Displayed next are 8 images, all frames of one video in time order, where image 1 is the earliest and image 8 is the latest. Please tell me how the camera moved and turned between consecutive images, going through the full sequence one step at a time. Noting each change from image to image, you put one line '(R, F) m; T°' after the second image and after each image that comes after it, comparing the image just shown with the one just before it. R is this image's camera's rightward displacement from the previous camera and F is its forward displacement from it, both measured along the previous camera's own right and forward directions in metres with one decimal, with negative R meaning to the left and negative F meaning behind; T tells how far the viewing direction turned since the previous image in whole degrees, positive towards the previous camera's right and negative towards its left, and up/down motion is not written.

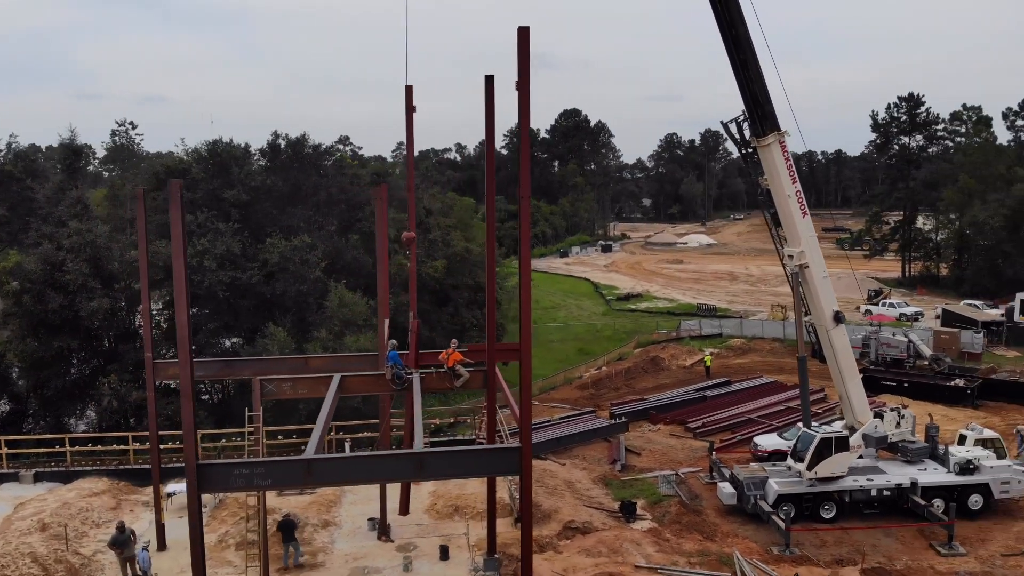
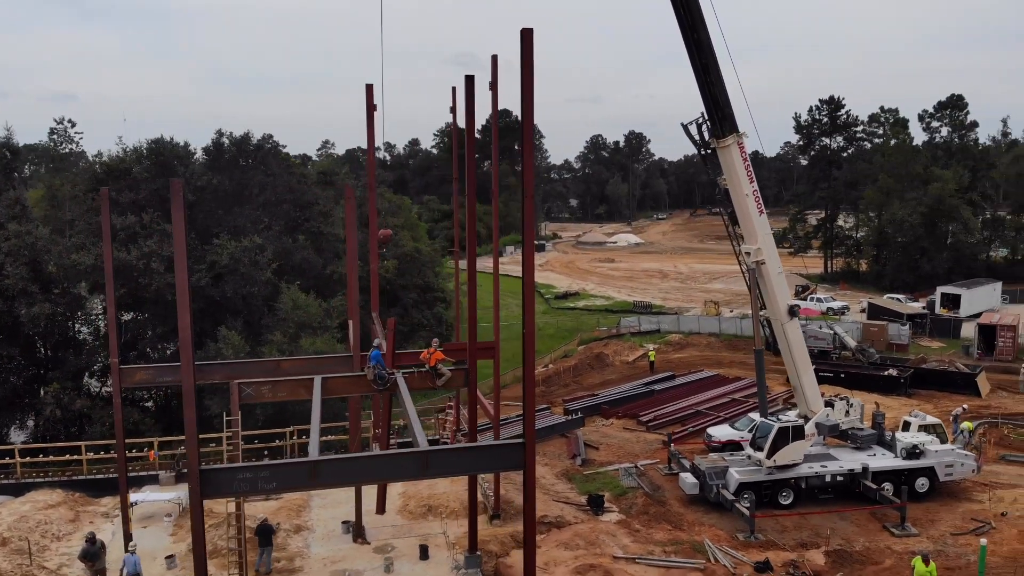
(-1.0, -0.1) m; +5°
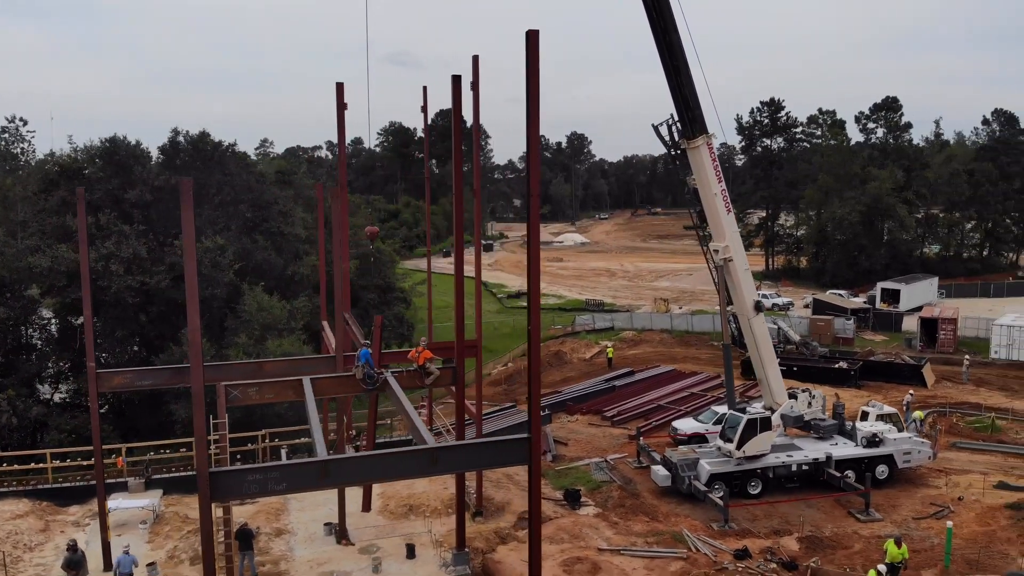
(-0.9, -0.1) m; +4°
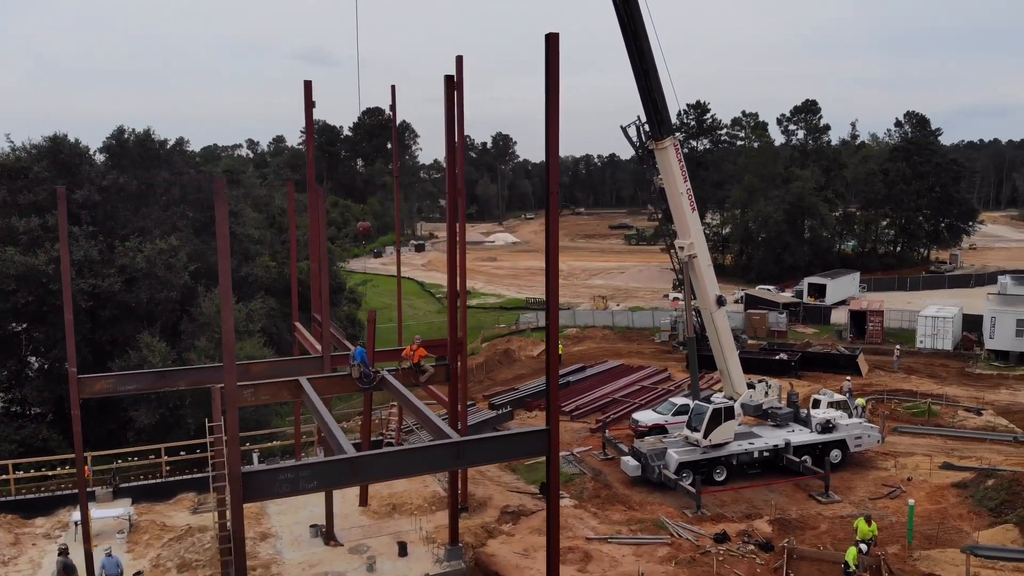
(-1.4, -0.2) m; +6°
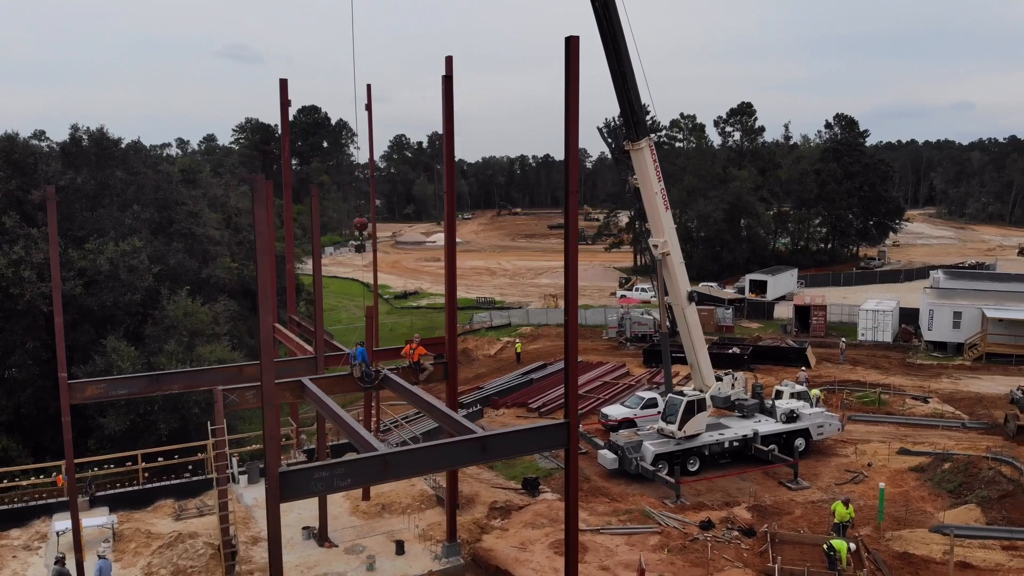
(-1.3, -0.2) m; +5°
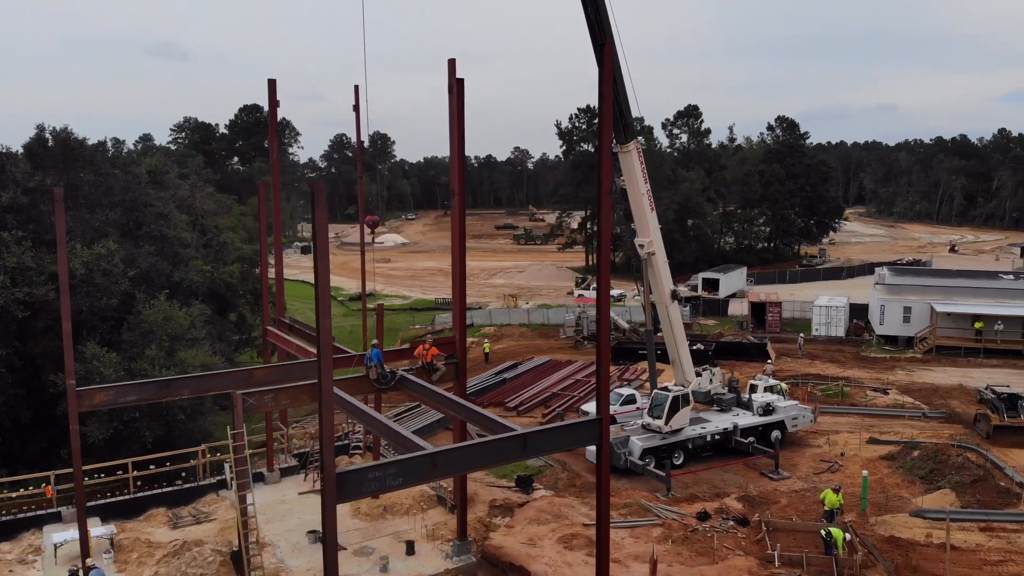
(-1.4, -0.2) m; +5°
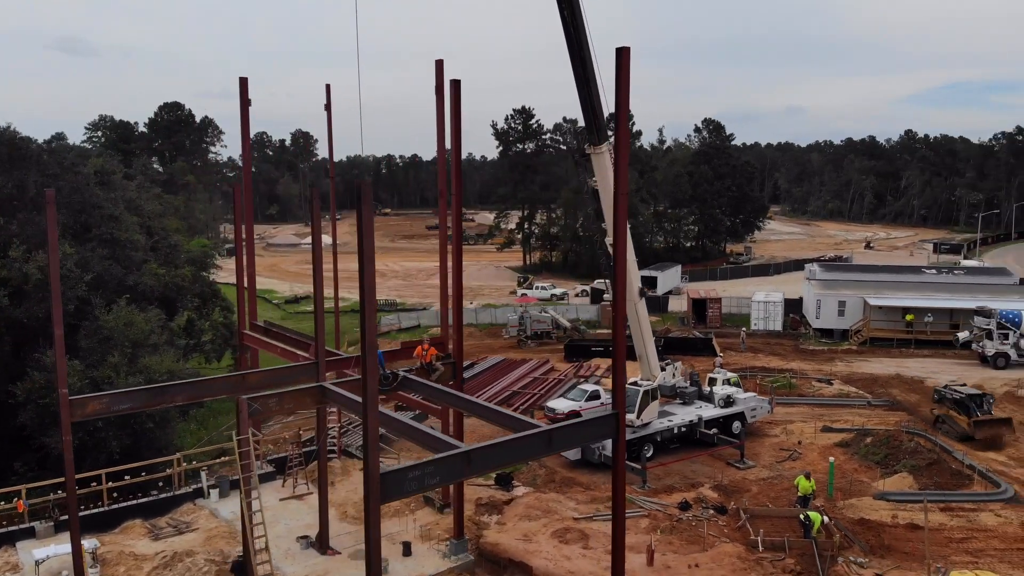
(-1.5, -0.1) m; +6°
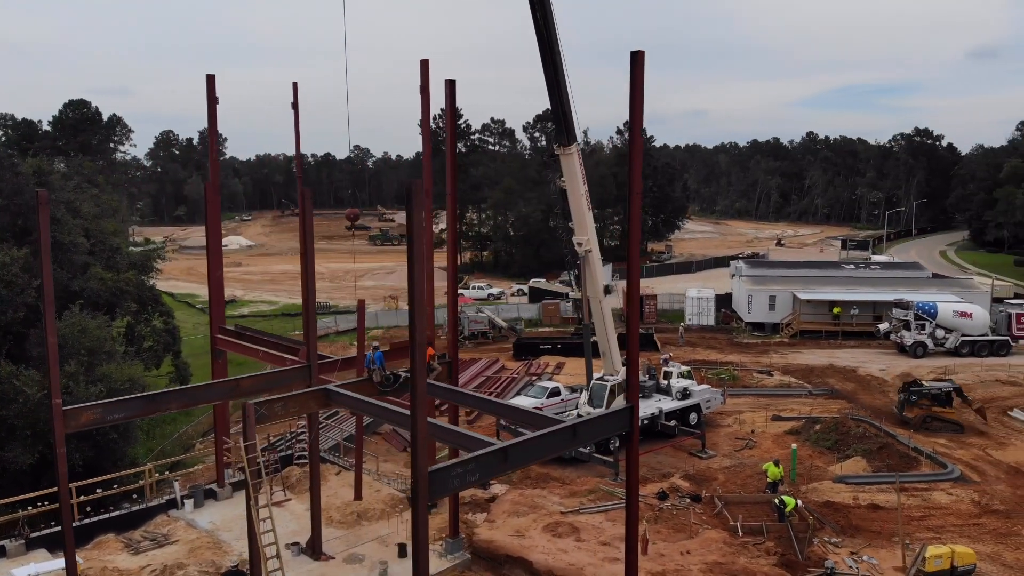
(-1.7, -0.1) m; +6°
